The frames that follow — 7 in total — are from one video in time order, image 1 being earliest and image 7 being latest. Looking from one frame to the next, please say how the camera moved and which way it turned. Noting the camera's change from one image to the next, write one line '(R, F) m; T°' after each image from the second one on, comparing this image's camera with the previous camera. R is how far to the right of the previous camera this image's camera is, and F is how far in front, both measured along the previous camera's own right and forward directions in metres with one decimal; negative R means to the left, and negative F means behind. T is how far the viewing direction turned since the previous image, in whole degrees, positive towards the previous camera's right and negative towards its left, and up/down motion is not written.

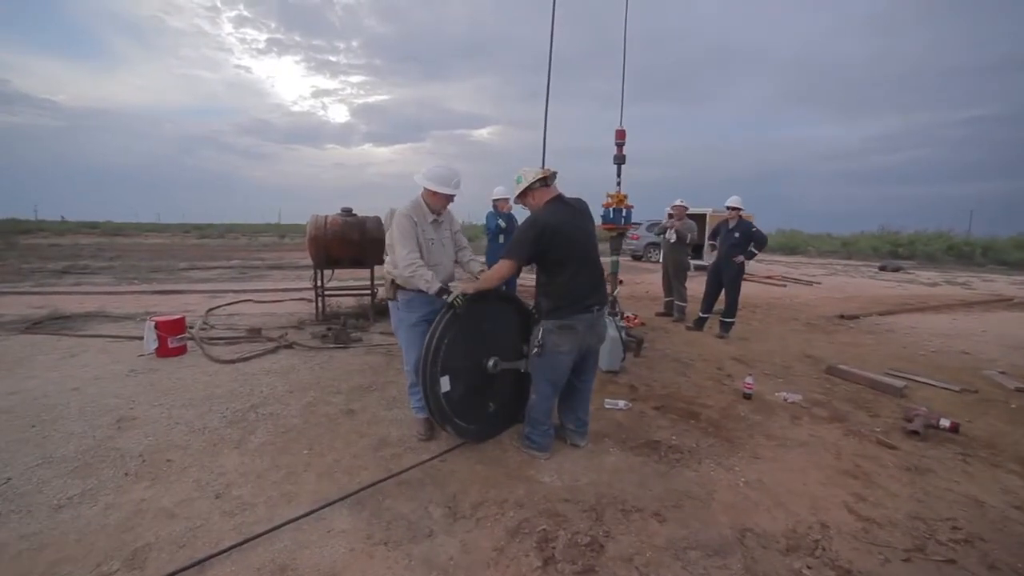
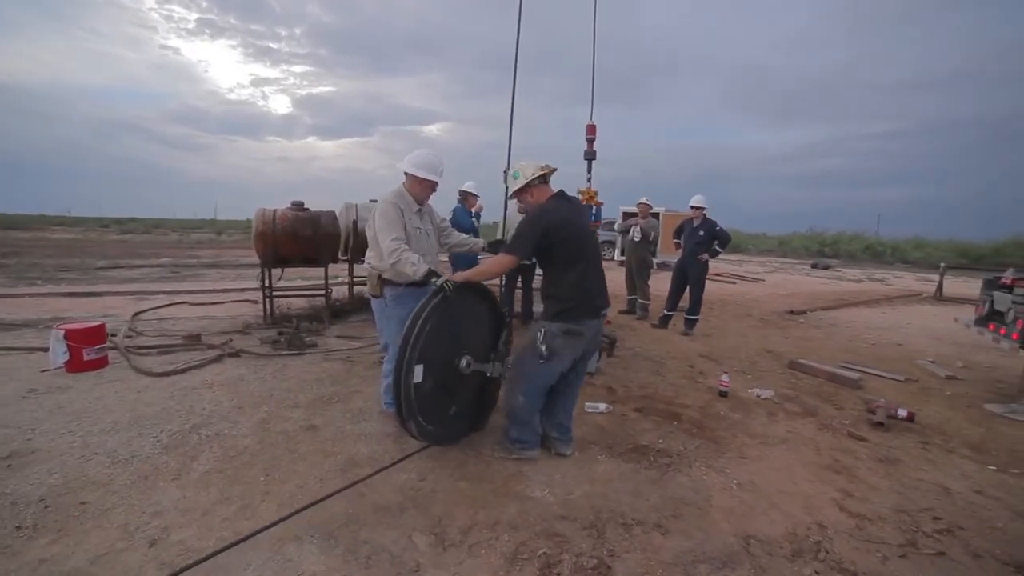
(-0.3, +0.4) m; +6°
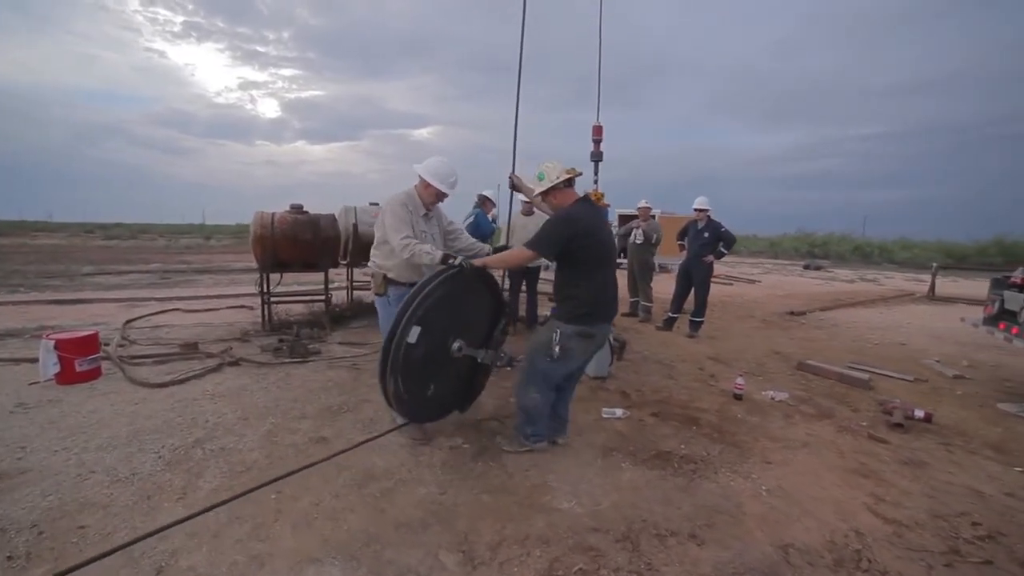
(-0.2, +0.2) m; +1°
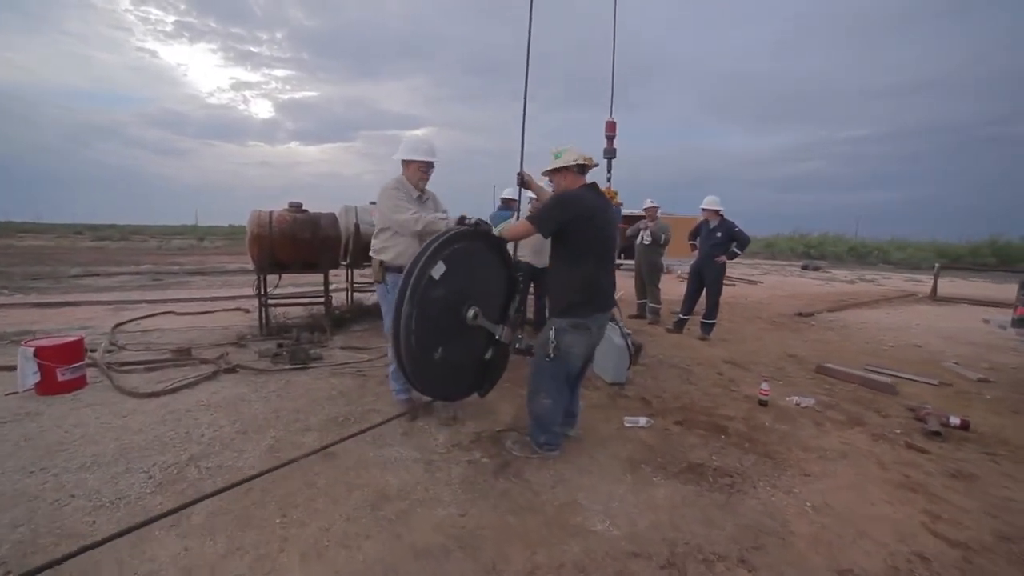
(-0.2, +0.3) m; +1°
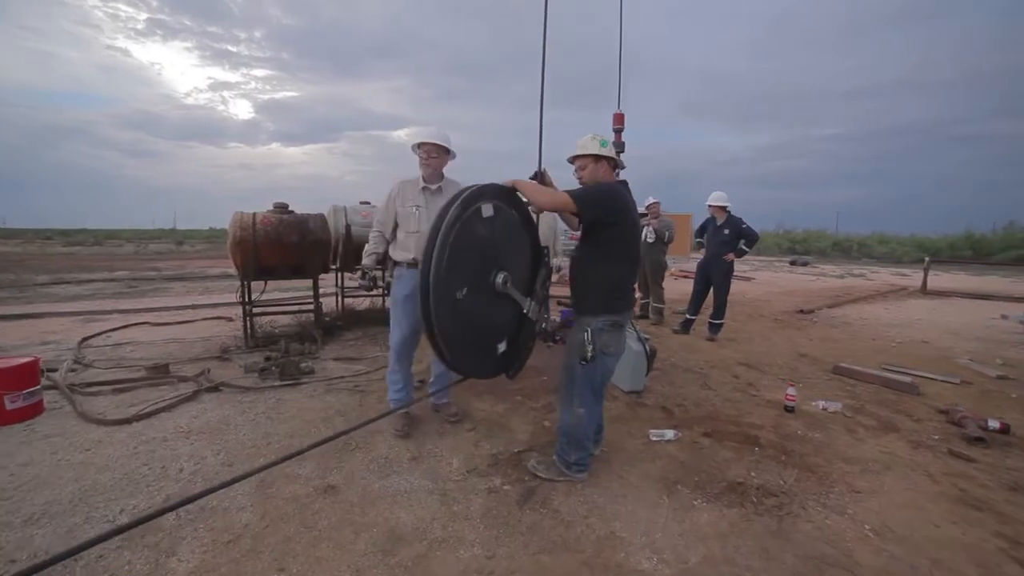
(-0.2, +0.4) m; +2°
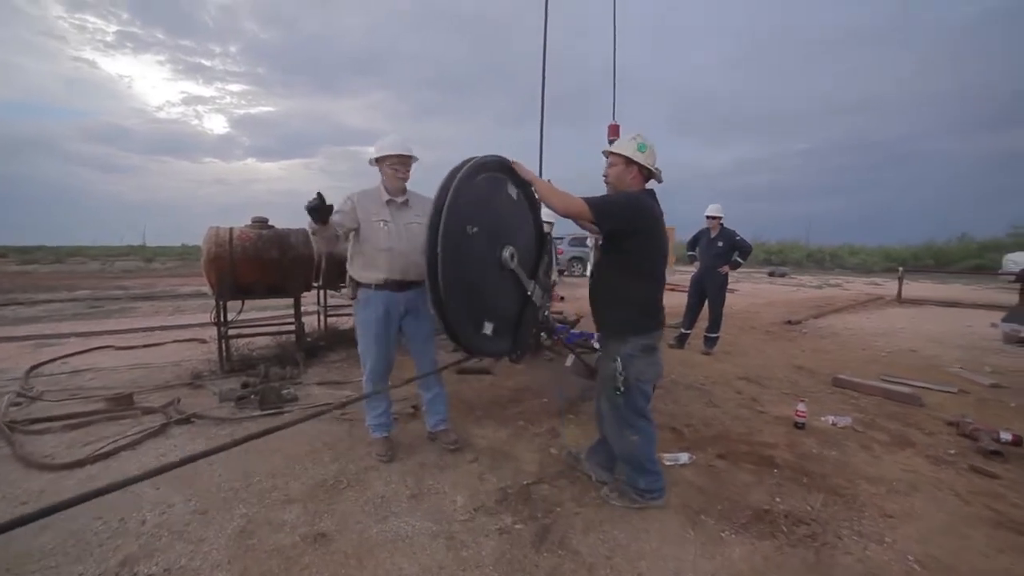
(-0.2, +0.3) m; +2°
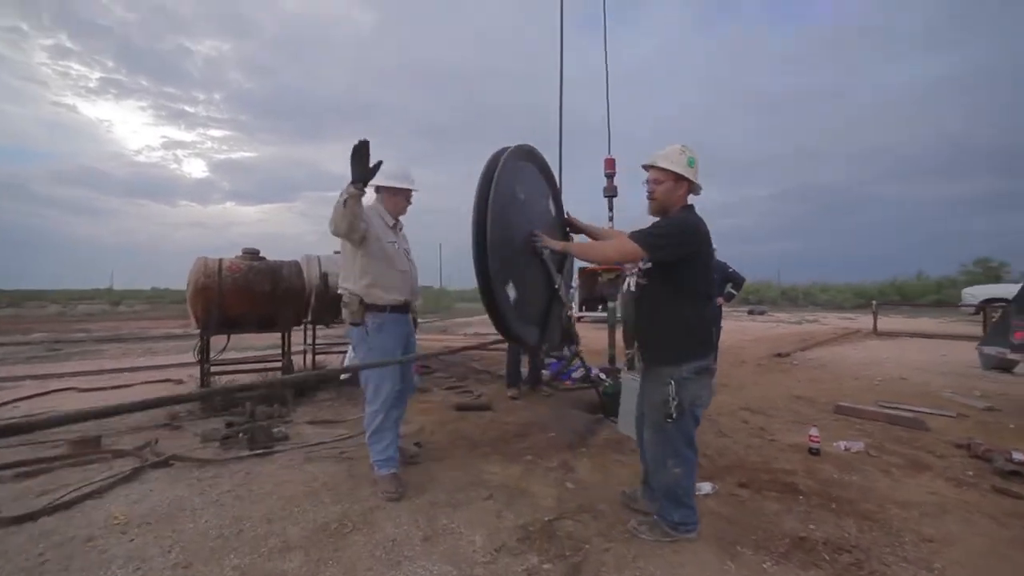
(-0.2, +0.2) m; +3°
